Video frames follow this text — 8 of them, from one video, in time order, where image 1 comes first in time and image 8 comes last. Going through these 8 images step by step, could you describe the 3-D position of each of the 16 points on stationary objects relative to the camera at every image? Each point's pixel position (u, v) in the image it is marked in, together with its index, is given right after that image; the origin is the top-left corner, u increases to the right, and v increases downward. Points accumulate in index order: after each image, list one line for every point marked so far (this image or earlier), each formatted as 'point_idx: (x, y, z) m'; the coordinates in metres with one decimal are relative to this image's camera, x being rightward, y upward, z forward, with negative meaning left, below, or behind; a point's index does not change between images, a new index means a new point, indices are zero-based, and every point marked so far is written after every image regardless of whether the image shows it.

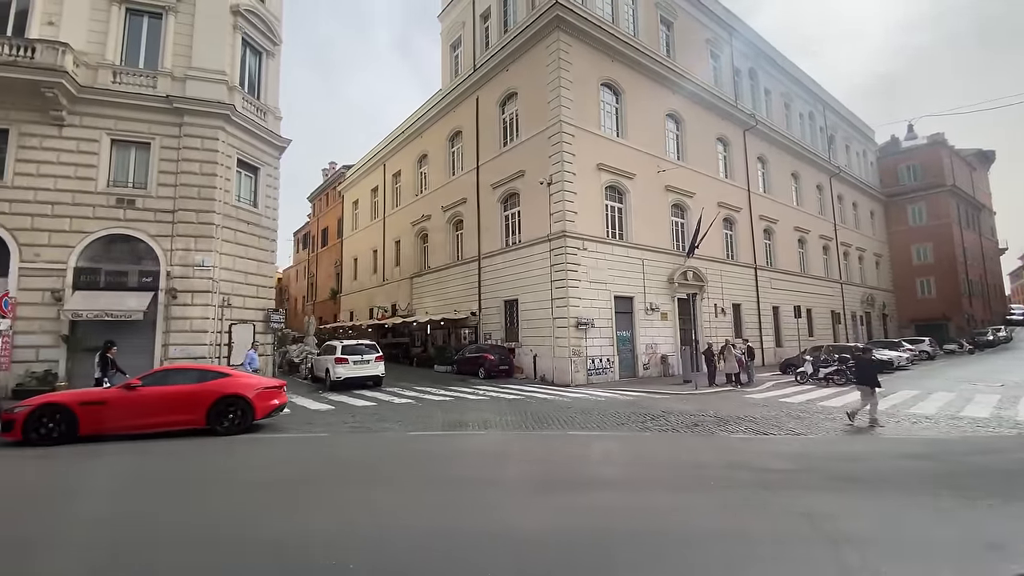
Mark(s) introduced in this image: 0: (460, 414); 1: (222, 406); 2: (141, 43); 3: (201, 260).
0: (-1.3, -3.2, +12.3) m
1: (-5.6, -2.3, +9.5) m
2: (-13.2, +8.7, +17.1) m
3: (-10.5, +0.9, +16.4) m
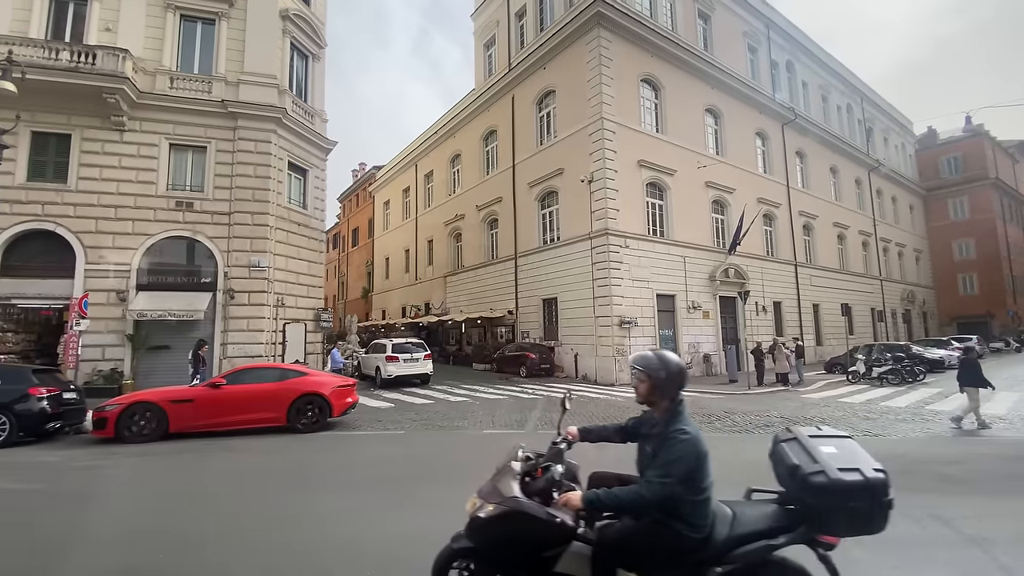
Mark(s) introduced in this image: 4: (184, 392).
0: (+0.2, -3.2, +12.2) m
1: (-4.2, -2.3, +9.6) m
2: (-11.5, +8.7, +17.5) m
3: (-8.8, +0.9, +16.7) m
4: (-6.1, -1.9, +9.1) m
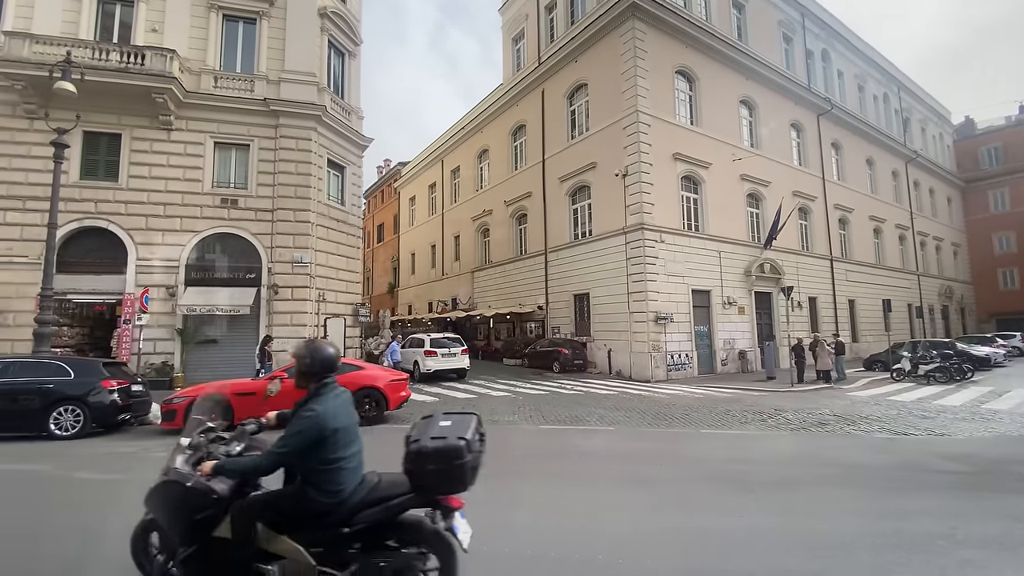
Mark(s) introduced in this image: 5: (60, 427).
0: (+1.4, -3.0, +12.2) m
1: (-3.1, -2.2, +9.7) m
2: (-10.1, +8.9, +17.7) m
3: (-7.5, +1.1, +17.0) m
4: (-5.1, -1.8, +9.3) m
5: (-8.1, -2.5, +8.7) m
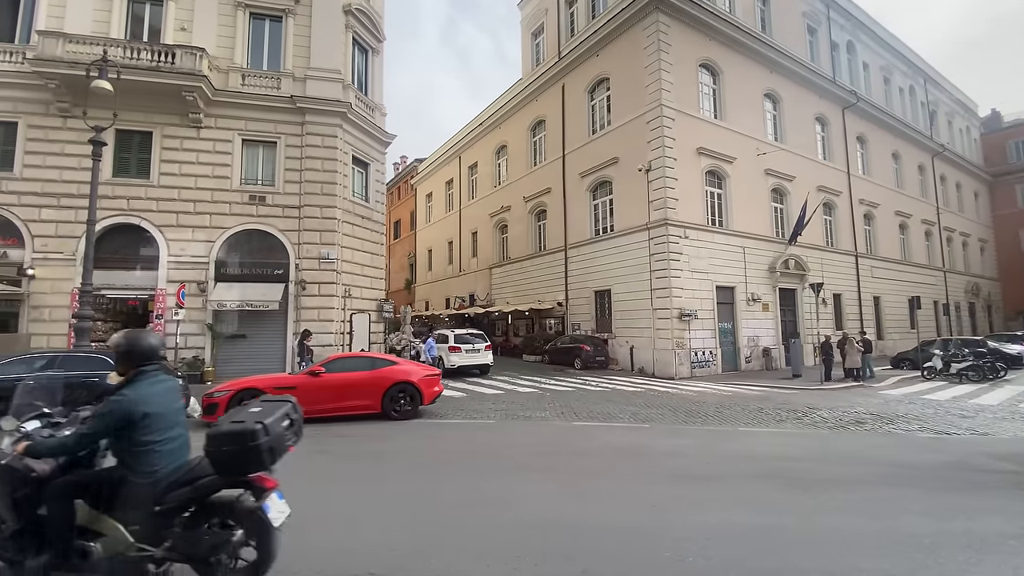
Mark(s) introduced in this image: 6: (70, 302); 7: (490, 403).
0: (+2.2, -2.9, +12.2) m
1: (-2.4, -2.1, +9.8) m
2: (-9.2, +9.0, +17.9) m
3: (-6.6, +1.2, +17.1) m
4: (-4.4, -1.7, +9.3) m
5: (-7.4, -2.4, +8.8) m
6: (-14.0, -0.5, +15.3) m
7: (-0.5, -2.9, +12.2) m
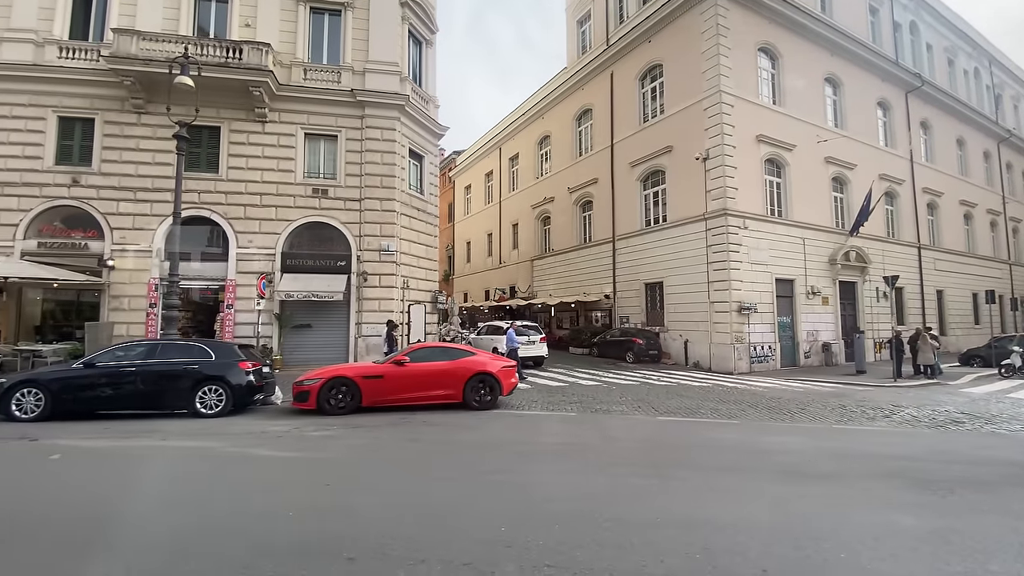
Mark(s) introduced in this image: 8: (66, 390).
0: (+3.9, -2.7, +11.9) m
1: (-0.8, -1.9, +9.8) m
2: (-7.1, +9.4, +18.1) m
3: (-4.5, +1.5, +17.3) m
4: (-2.8, -1.6, +9.5) m
5: (-5.8, -2.2, +9.1) m
6: (-12.0, -0.1, +15.9) m
7: (+1.3, -2.7, +12.1) m
8: (-8.0, -1.8, +8.6) m
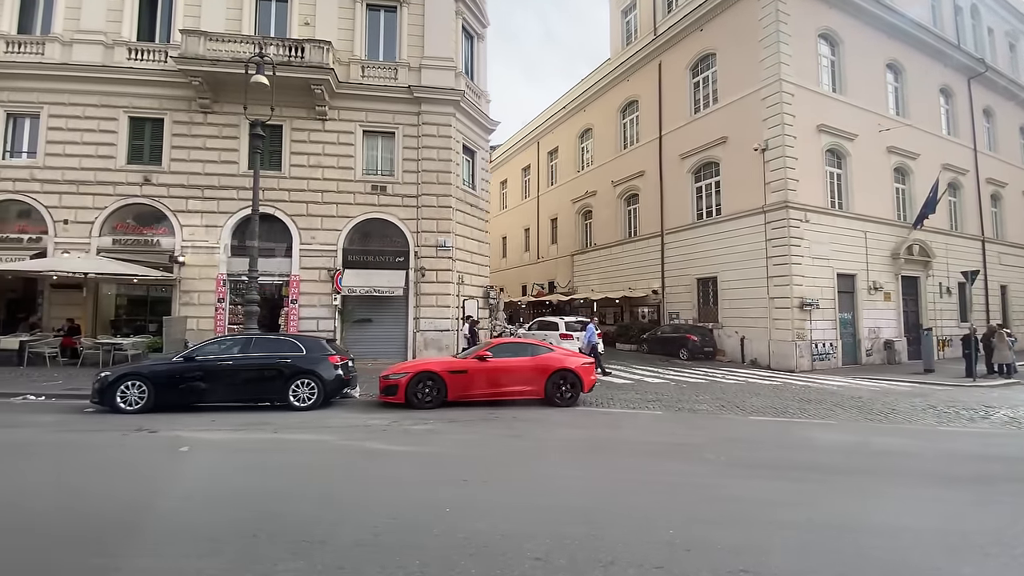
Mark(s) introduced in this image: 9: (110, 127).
0: (+5.7, -2.6, +11.7) m
1: (+0.9, -1.8, +9.7) m
2: (-5.0, +9.5, +18.2) m
3: (-2.5, +1.7, +17.3) m
4: (-1.1, -1.5, +9.5) m
5: (-4.1, -2.2, +9.3) m
6: (-10.0, 0.0, +16.3) m
7: (+3.1, -2.6, +12.0) m
8: (-6.4, -1.8, +8.9) m
9: (-13.7, +5.5, +16.4) m
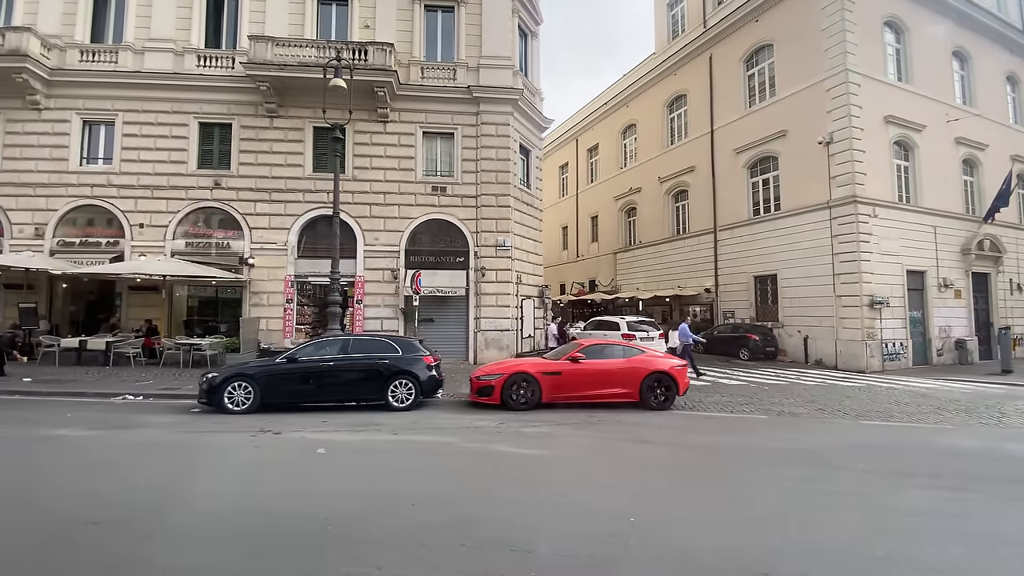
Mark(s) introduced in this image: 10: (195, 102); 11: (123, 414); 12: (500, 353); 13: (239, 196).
0: (+7.7, -2.6, +11.3) m
1: (+2.8, -1.8, +9.6) m
2: (-2.8, +9.5, +18.2) m
3: (-0.3, +1.7, +17.3) m
4: (+0.8, -1.5, +9.4) m
5: (-2.3, -2.2, +9.3) m
6: (-7.9, 0.0, +16.6) m
7: (+5.0, -2.6, +11.7) m
8: (-4.5, -1.8, +9.0) m
9: (-11.6, +5.5, +16.9) m
10: (-11.2, +6.6, +17.0) m
11: (-7.1, -2.3, +8.8) m
12: (-0.4, -2.4, +17.4) m
13: (-9.5, +3.2, +16.8) m
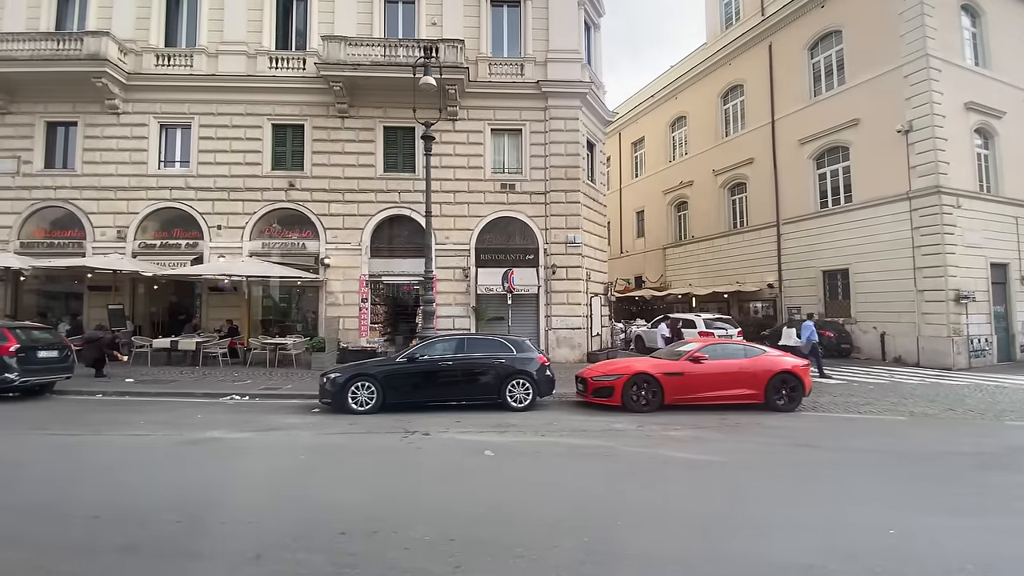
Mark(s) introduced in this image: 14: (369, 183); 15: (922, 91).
0: (+10.1, -2.5, +10.8) m
1: (+5.1, -1.8, +9.3) m
2: (-0.3, +9.6, +18.0) m
3: (+2.2, +1.8, +17.1) m
4: (+3.1, -1.5, +9.2) m
5: (0.0, -2.2, +9.2) m
6: (-5.3, 0.0, +16.7) m
7: (+7.4, -2.5, +11.3) m
8: (-2.2, -1.8, +9.0) m
9: (-9.1, +5.4, +17.0) m
10: (-8.7, +6.6, +17.1) m
11: (-4.8, -2.3, +8.9) m
12: (+2.2, -2.3, +17.2) m
13: (-7.0, +3.2, +16.9) m
14: (-5.1, +3.7, +17.0) m
15: (+15.5, +7.4, +18.1) m
